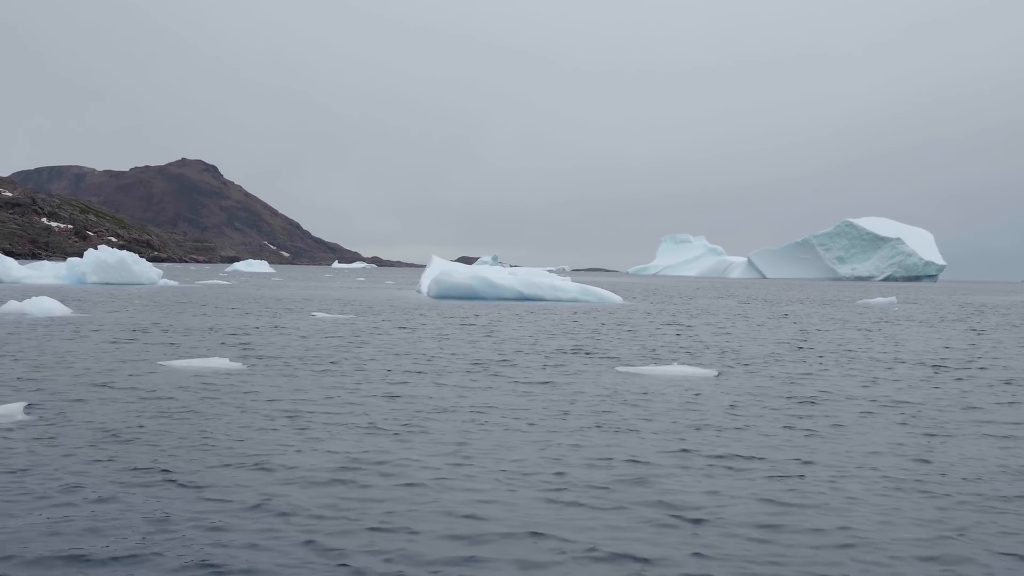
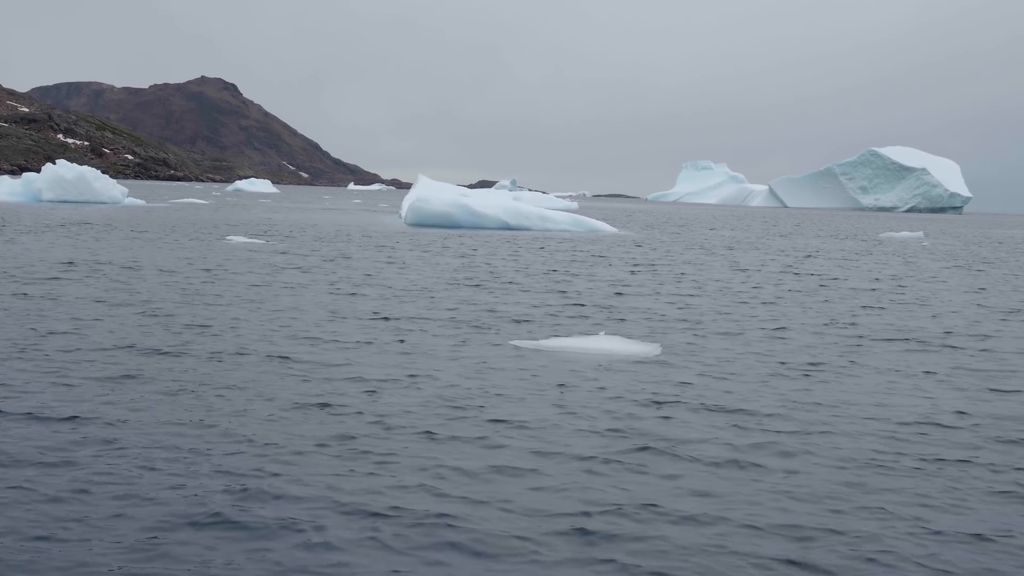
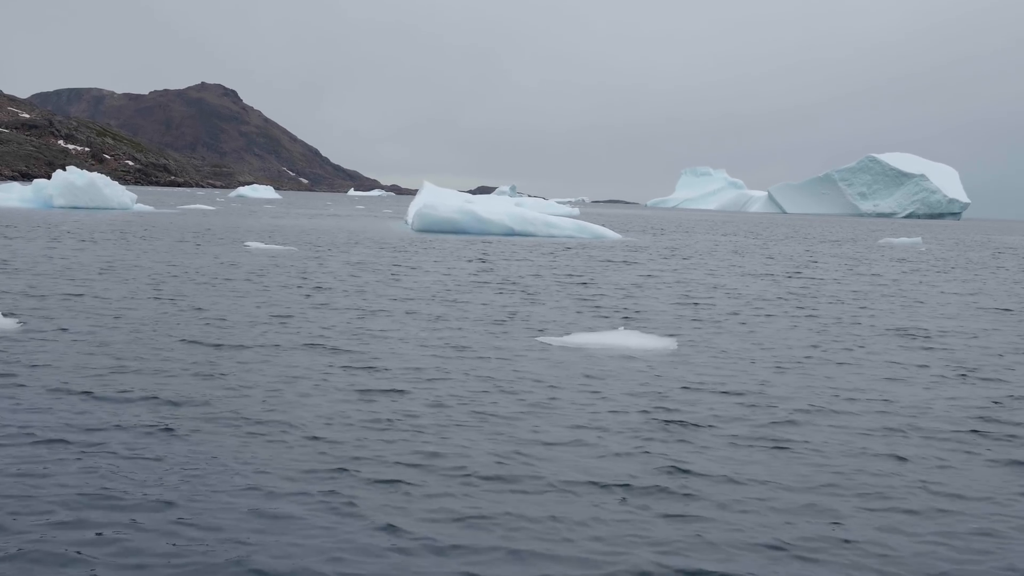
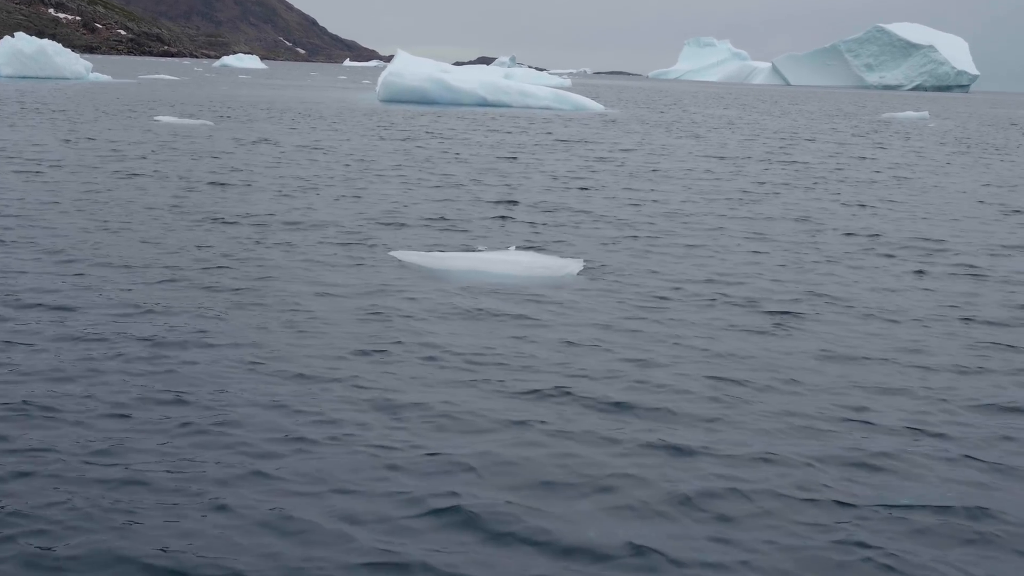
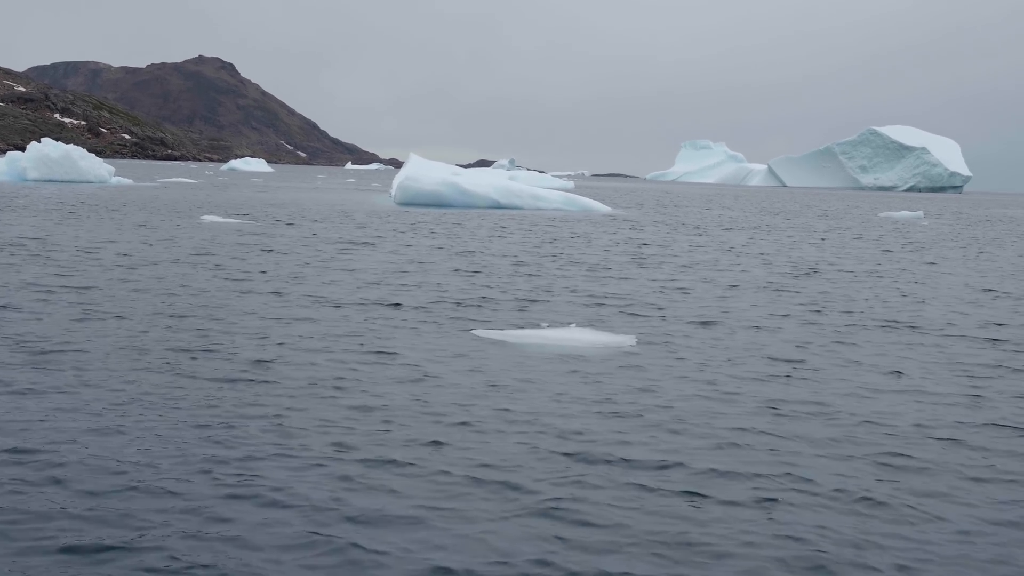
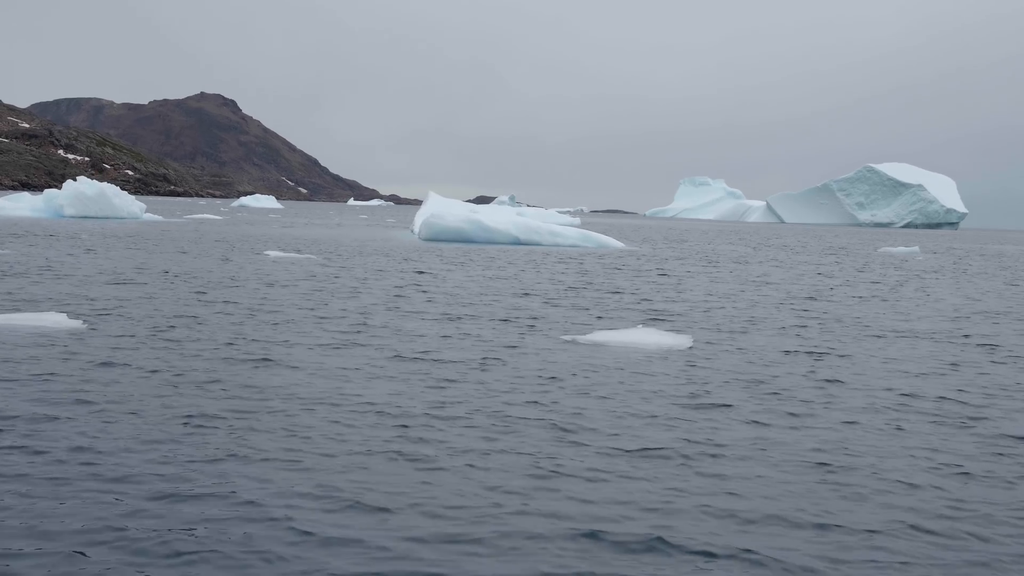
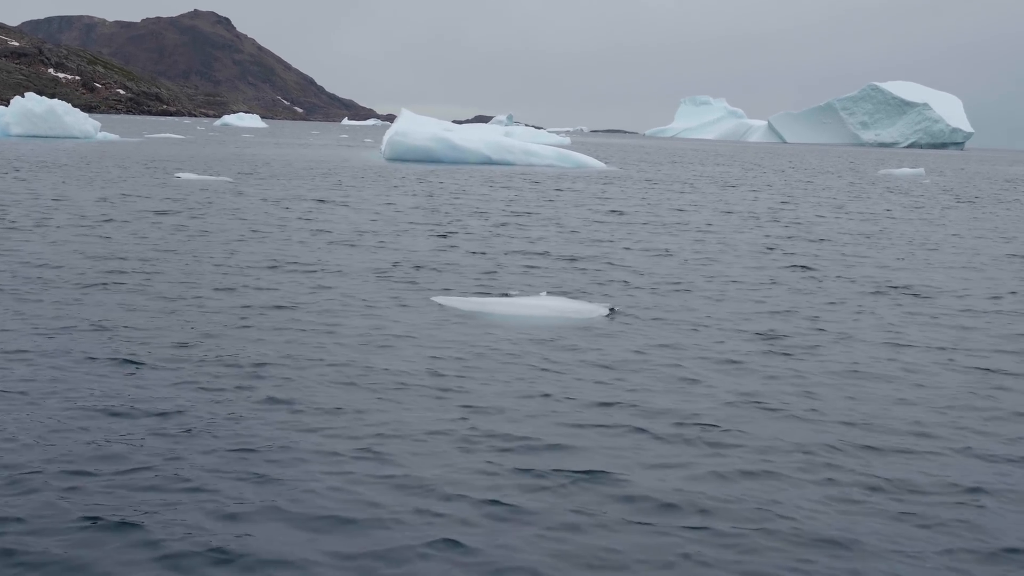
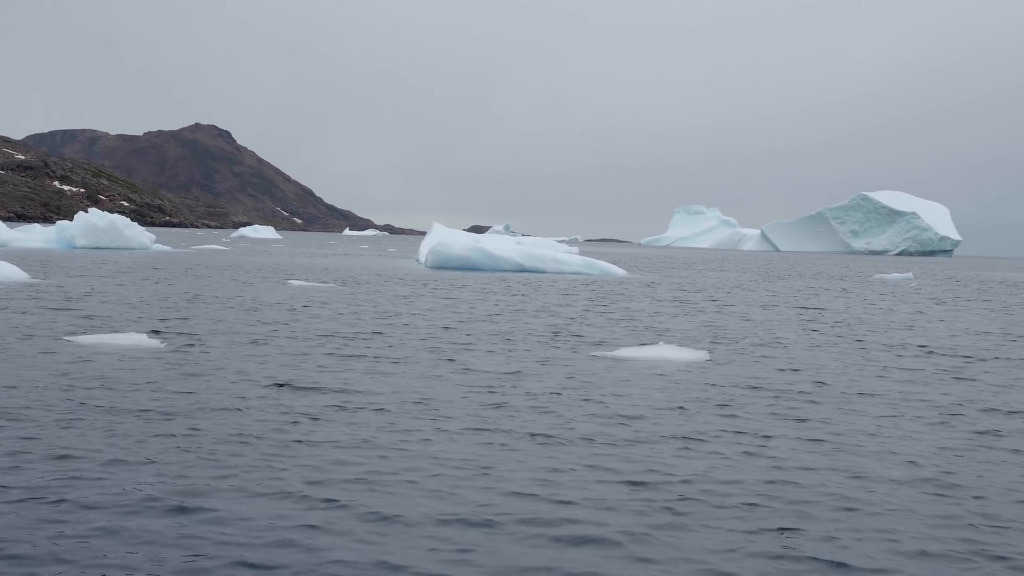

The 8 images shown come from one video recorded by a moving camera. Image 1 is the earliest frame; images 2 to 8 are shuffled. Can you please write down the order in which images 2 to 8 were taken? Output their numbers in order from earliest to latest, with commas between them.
8, 6, 3, 2, 5, 7, 4
